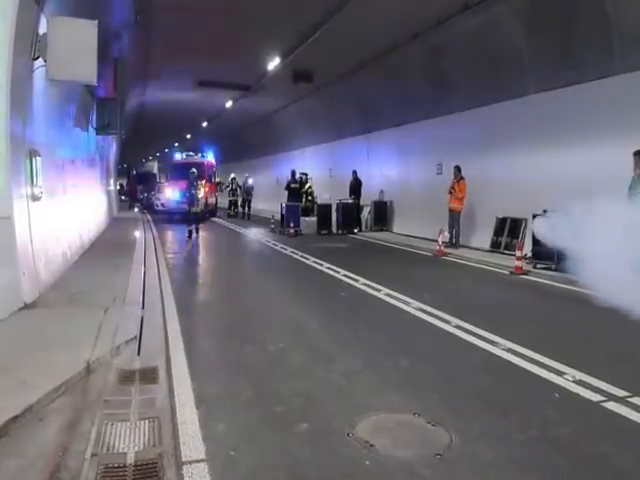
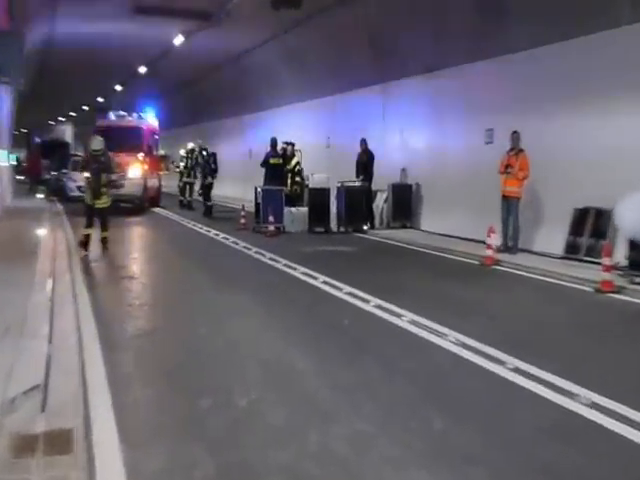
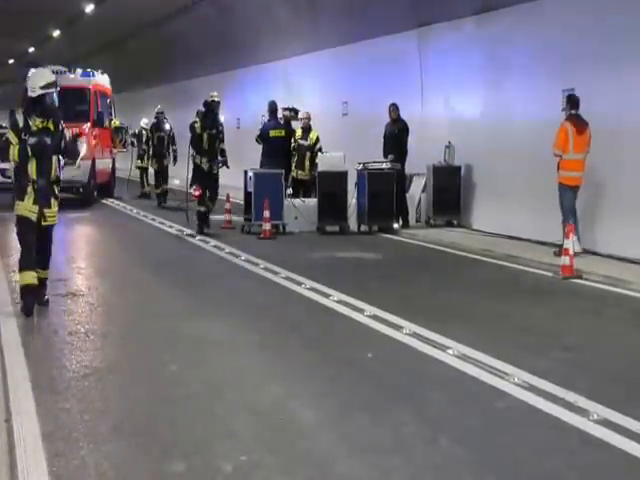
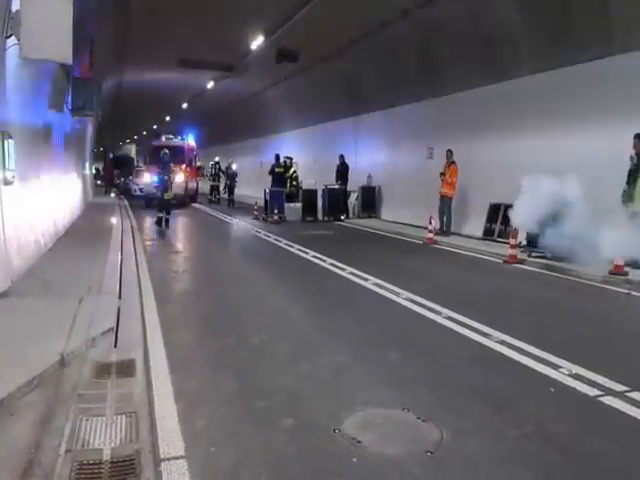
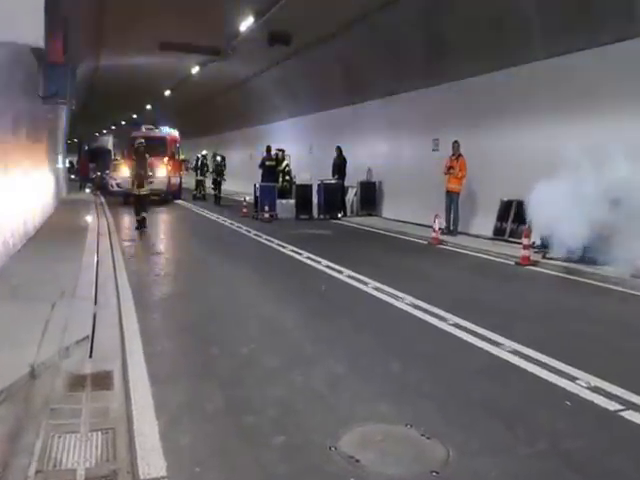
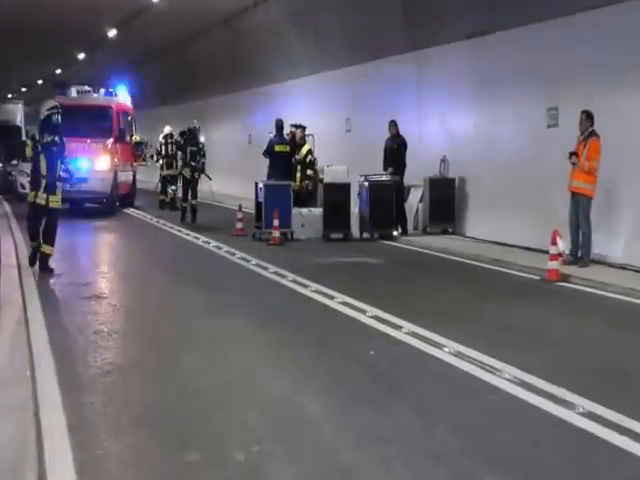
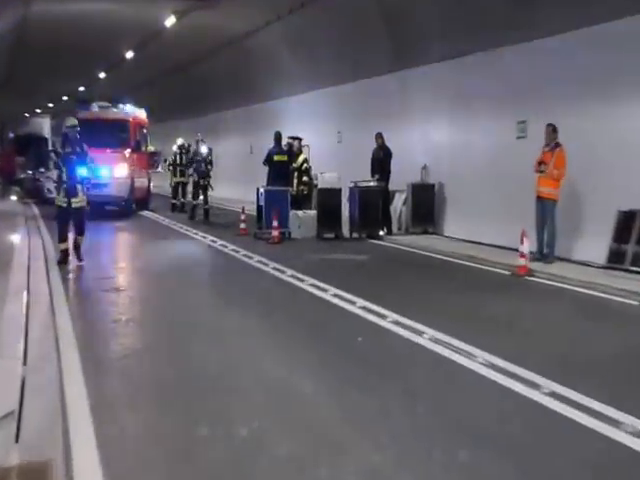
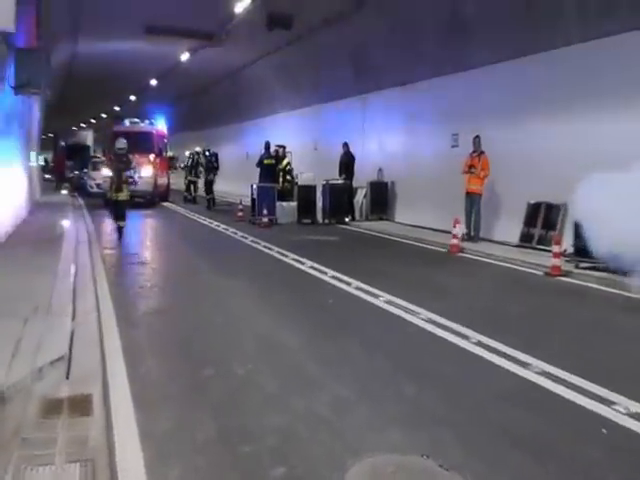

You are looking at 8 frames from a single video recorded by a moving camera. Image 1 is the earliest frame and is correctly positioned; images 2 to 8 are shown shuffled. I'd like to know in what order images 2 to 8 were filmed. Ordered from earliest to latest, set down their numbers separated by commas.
4, 5, 8, 2, 7, 6, 3
